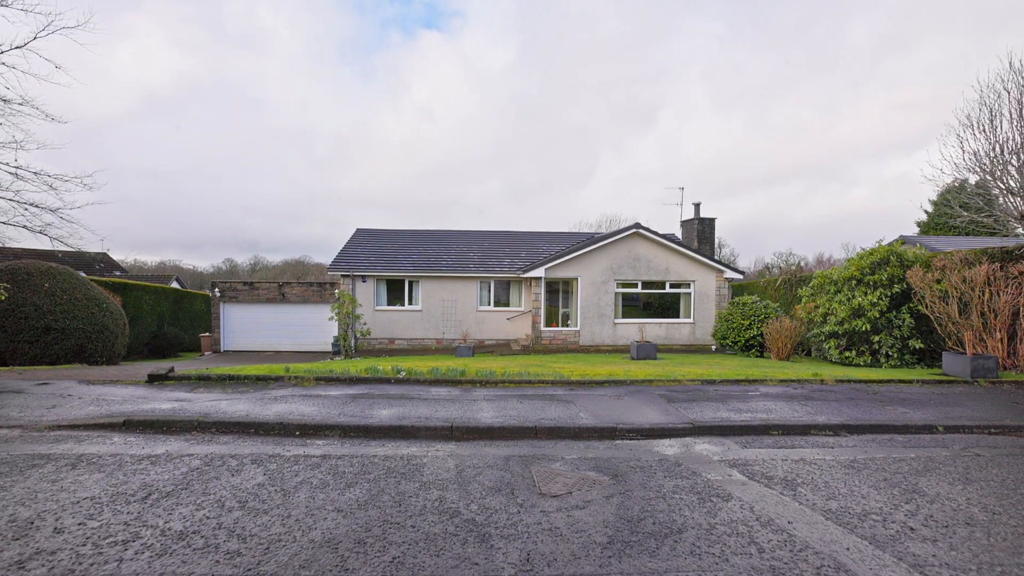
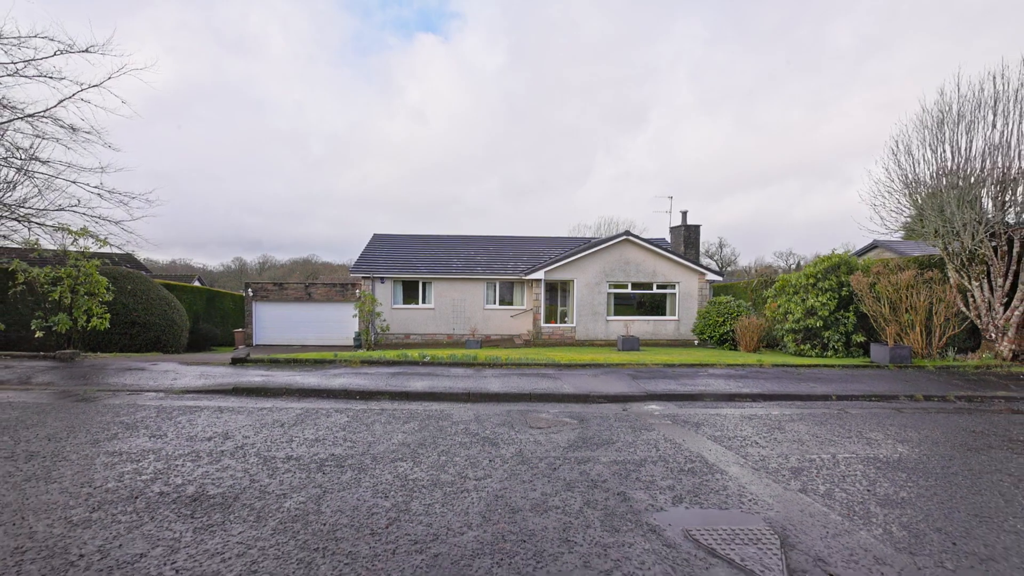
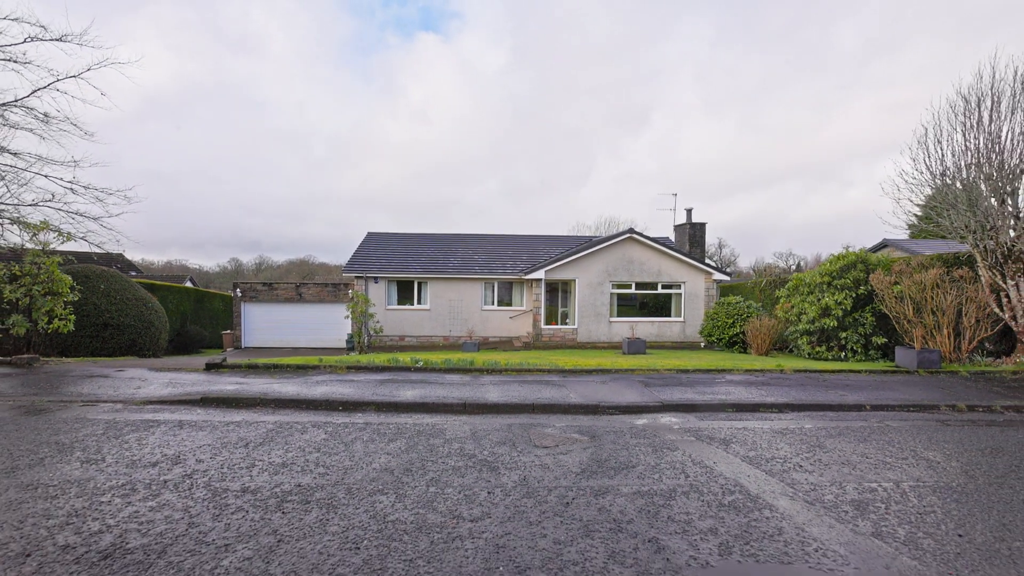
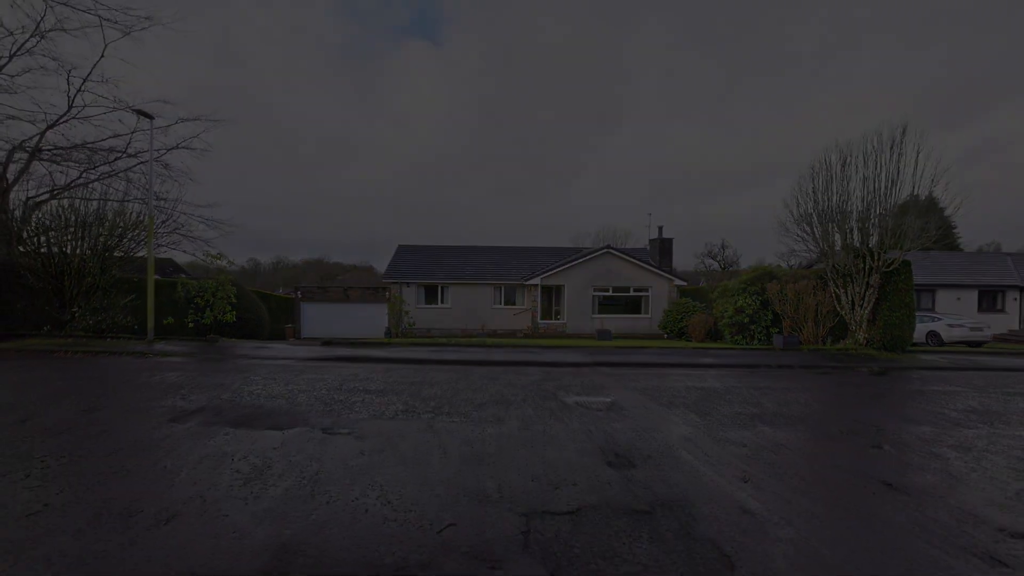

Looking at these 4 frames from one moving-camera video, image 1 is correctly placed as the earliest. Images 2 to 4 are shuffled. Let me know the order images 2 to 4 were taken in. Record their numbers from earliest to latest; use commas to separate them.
3, 2, 4
